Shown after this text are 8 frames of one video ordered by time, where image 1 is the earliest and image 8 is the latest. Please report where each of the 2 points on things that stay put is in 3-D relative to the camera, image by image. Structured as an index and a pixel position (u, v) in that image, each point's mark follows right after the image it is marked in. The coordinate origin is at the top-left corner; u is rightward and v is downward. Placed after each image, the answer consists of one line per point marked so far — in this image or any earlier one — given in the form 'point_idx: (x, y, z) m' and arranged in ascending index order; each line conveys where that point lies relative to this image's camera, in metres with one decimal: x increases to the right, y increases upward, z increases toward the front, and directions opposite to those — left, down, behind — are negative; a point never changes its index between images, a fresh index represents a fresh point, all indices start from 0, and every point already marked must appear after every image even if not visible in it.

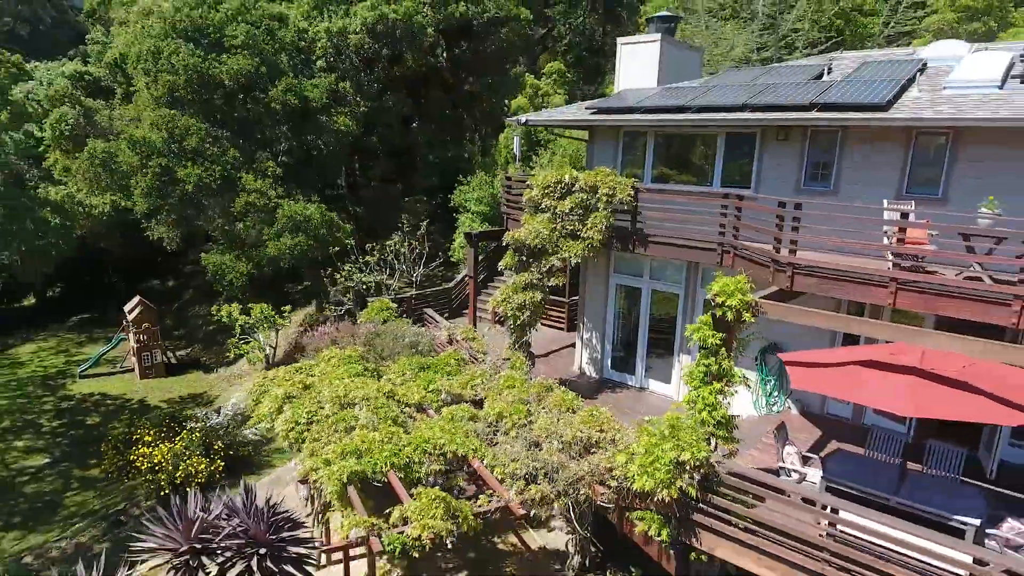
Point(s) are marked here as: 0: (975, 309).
0: (+5.4, -0.2, +7.9) m
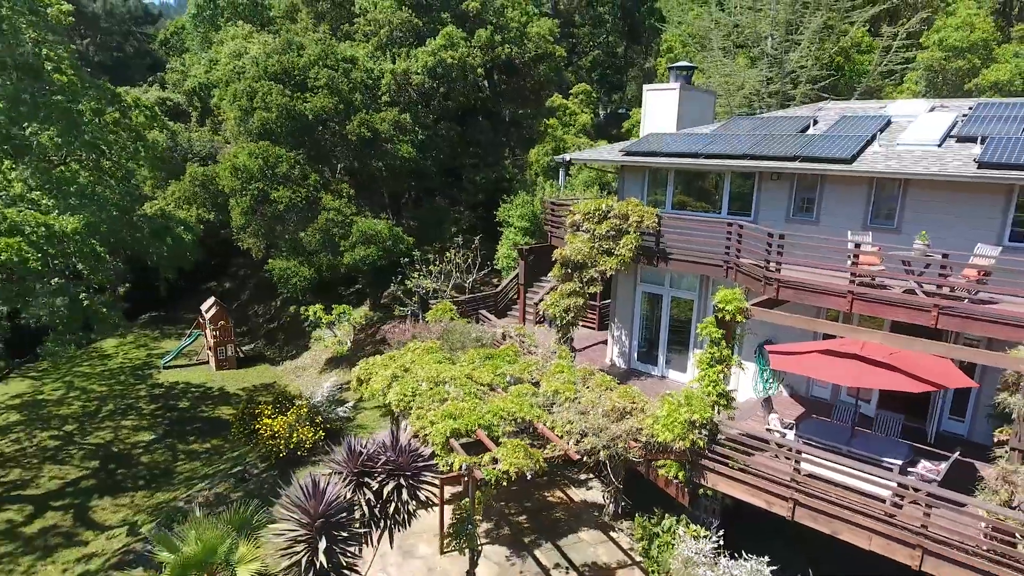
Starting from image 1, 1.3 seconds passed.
0: (+6.4, -0.4, +10.8) m
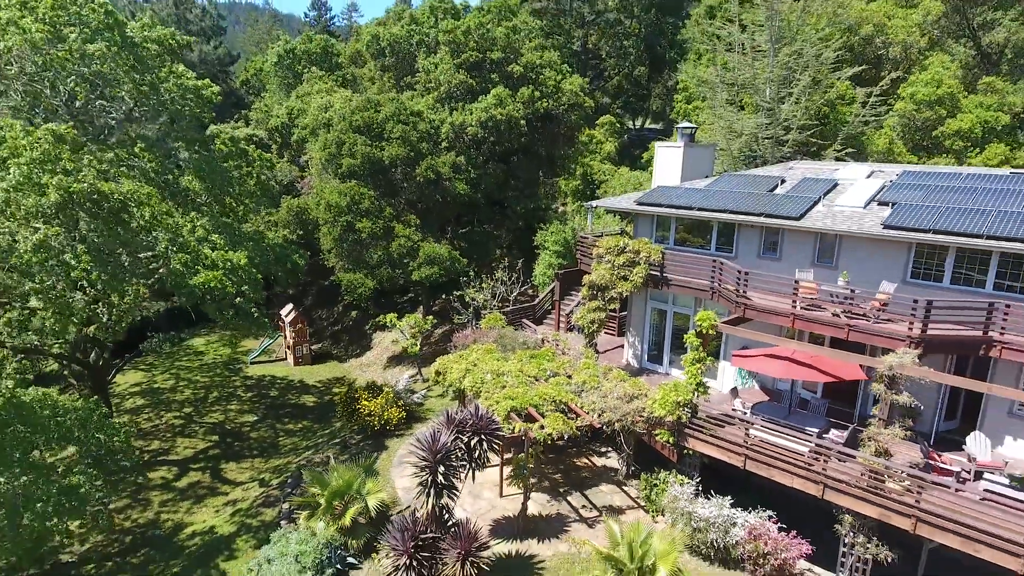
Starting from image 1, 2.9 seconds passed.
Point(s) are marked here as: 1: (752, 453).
0: (+7.4, -0.9, +15.3) m
1: (+5.2, -3.6, +14.2) m
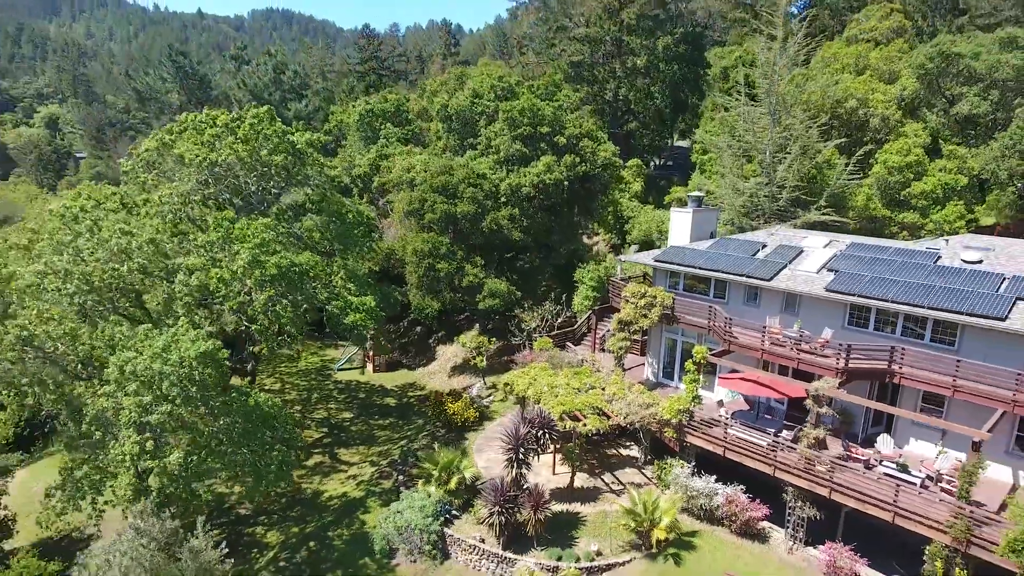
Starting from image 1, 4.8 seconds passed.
0: (+9.2, -2.4, +21.9) m
1: (+7.0, -5.1, +20.9) m
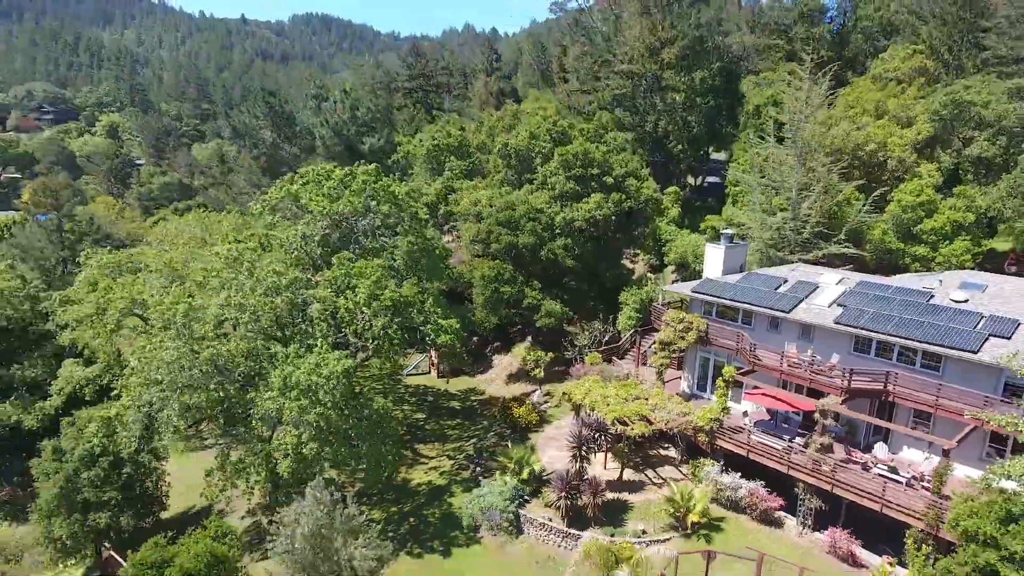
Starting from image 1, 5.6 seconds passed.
0: (+11.8, -3.7, +26.6) m
1: (+9.5, -6.4, +25.7) m
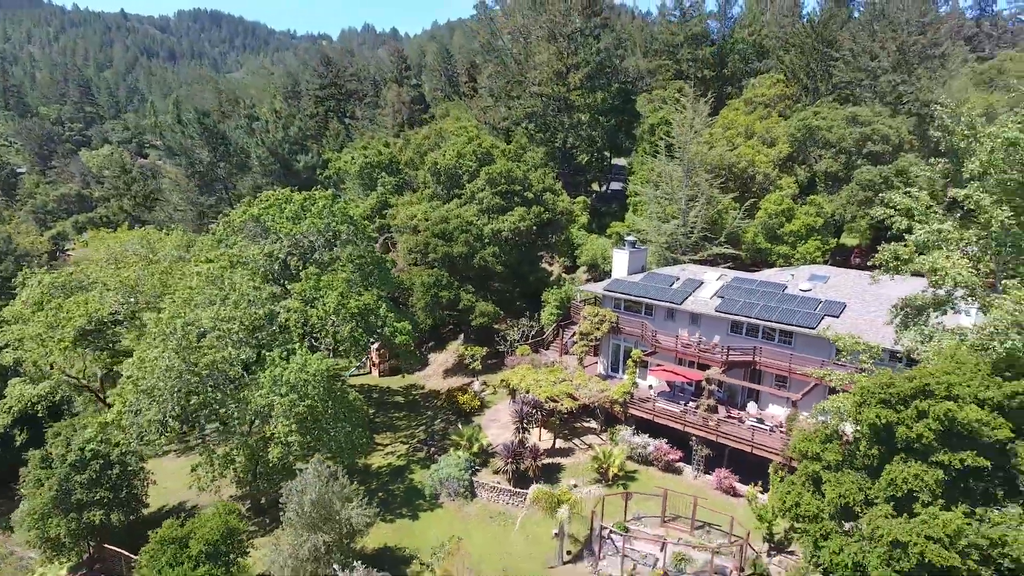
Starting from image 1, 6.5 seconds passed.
0: (+9.2, -3.6, +33.5) m
1: (+7.2, -6.3, +32.3) m
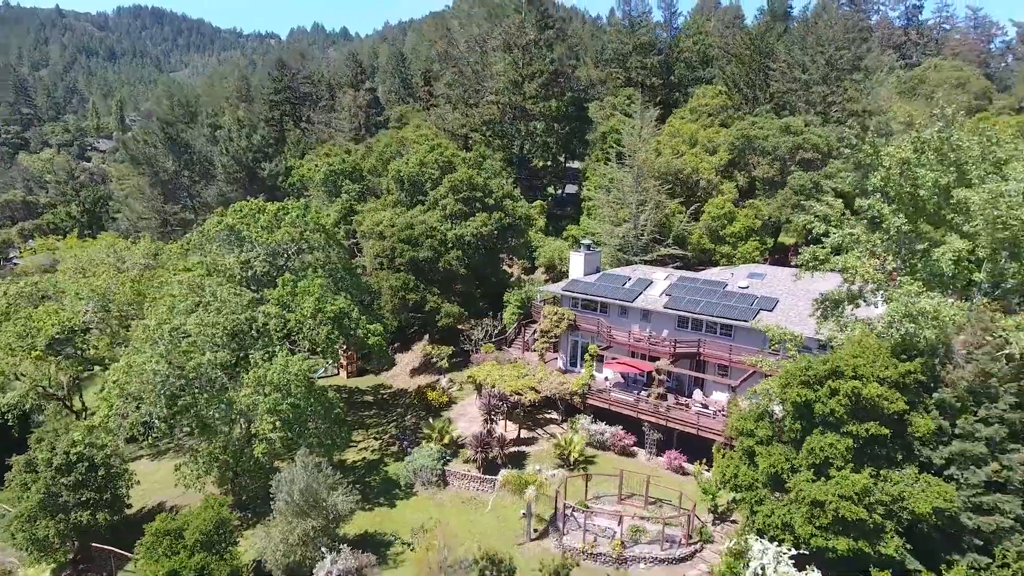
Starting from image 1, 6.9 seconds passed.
0: (+7.4, -3.5, +36.6) m
1: (+5.4, -6.3, +35.3) m
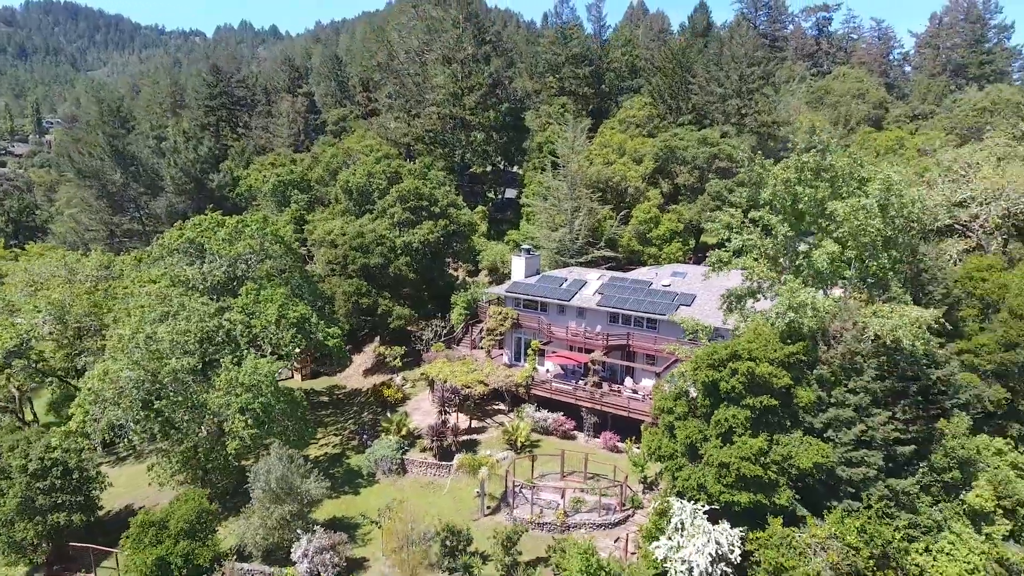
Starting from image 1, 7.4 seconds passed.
0: (+4.2, -3.5, +40.8) m
1: (+2.5, -6.3, +39.3) m
